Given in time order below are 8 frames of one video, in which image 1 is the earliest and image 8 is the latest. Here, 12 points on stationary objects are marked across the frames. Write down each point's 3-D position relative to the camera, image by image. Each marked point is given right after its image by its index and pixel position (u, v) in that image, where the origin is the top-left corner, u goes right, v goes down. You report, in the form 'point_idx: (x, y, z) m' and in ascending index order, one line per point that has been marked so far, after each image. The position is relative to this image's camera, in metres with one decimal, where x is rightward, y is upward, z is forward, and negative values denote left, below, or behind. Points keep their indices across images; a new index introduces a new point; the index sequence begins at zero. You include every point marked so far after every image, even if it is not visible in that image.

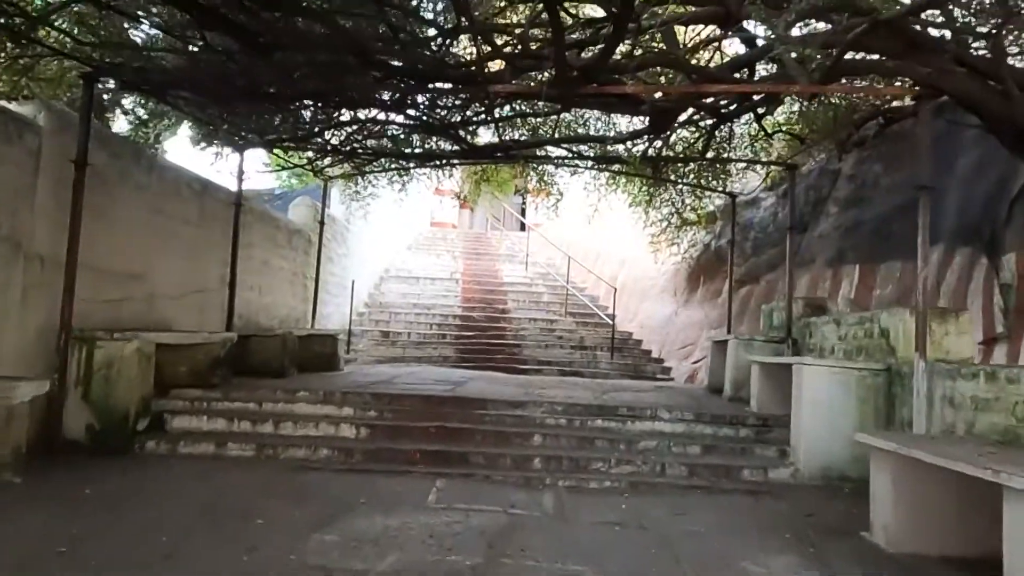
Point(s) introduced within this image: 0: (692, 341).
0: (+1.7, -0.5, +7.3) m
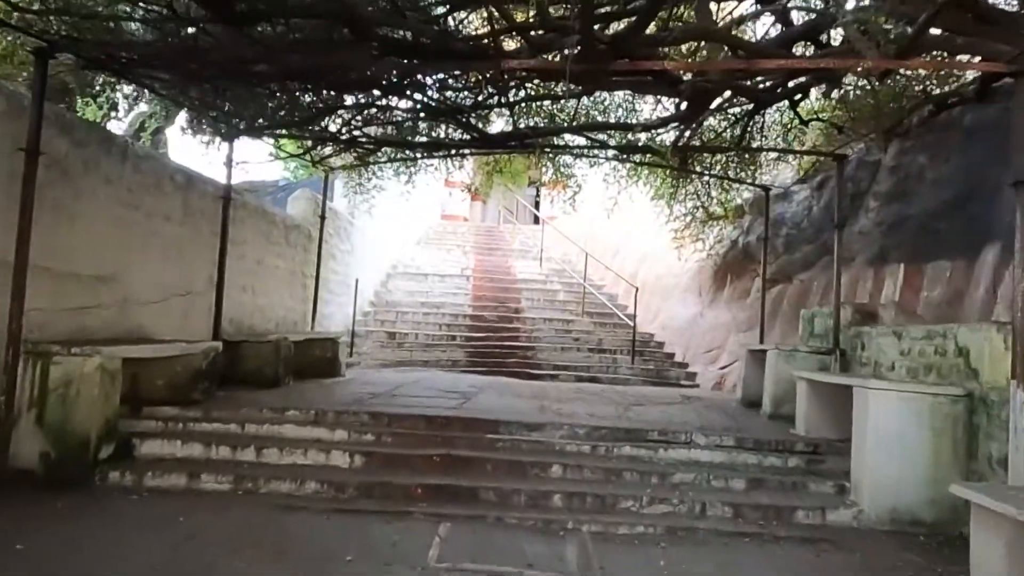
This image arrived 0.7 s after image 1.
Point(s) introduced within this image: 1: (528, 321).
0: (+1.8, -0.5, +6.8) m
1: (+0.2, -0.3, +7.6) m
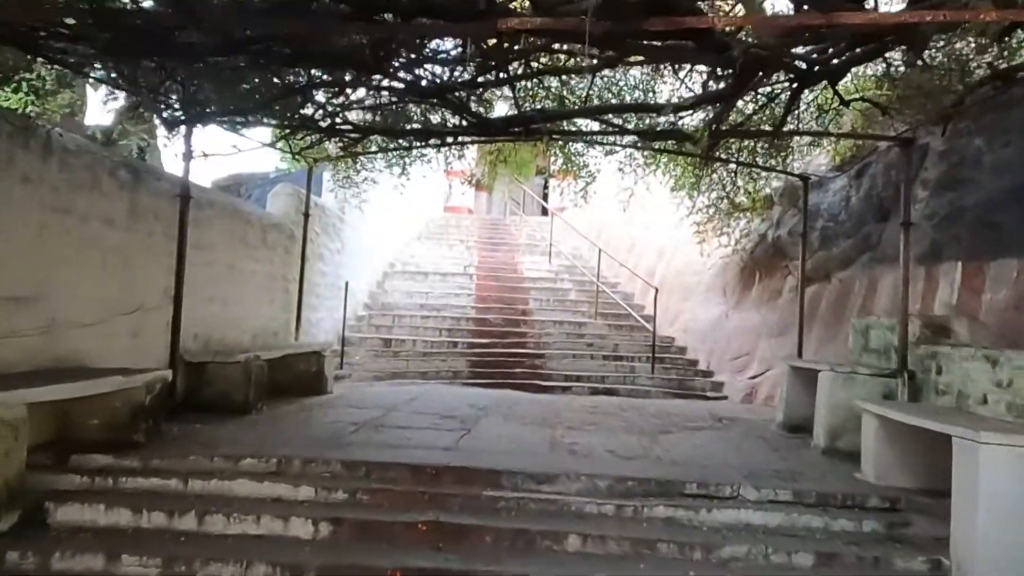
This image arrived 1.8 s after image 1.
0: (+1.9, -0.5, +6.1) m
1: (+0.2, -0.3, +6.9) m
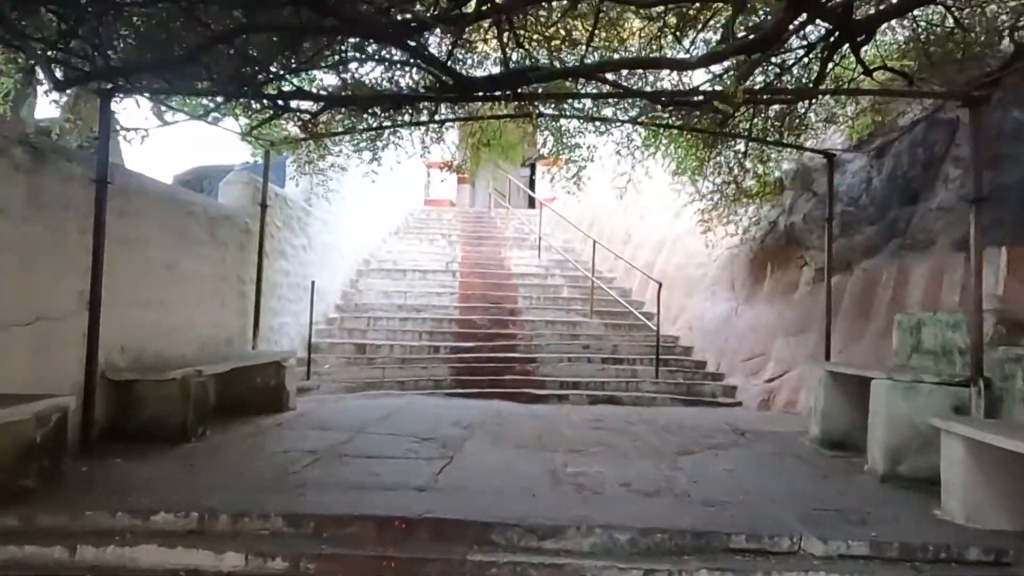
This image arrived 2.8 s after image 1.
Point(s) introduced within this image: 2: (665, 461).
0: (+1.8, -0.4, +5.5) m
1: (+0.1, -0.3, +6.3) m
2: (+0.6, -0.7, +3.1) m
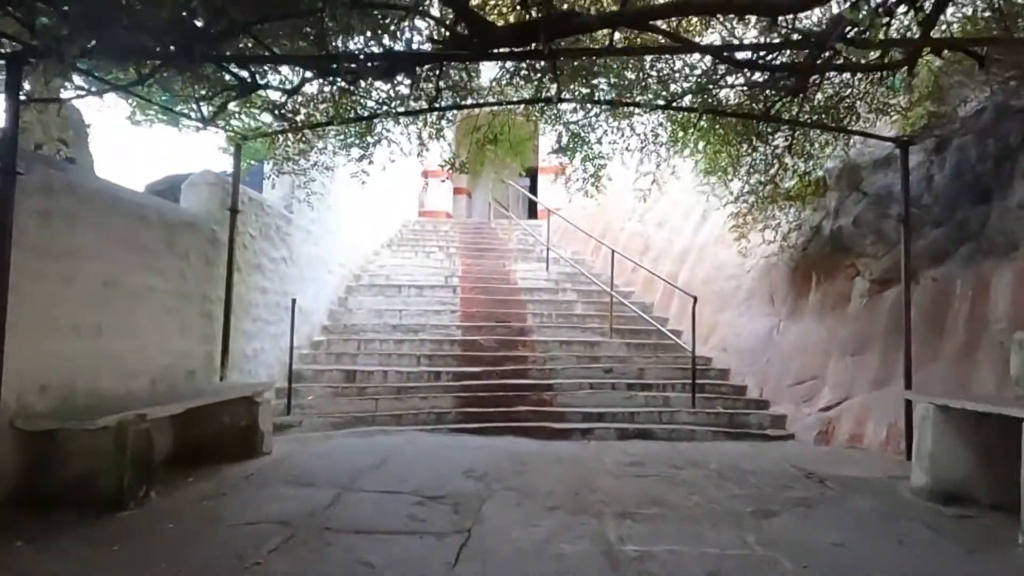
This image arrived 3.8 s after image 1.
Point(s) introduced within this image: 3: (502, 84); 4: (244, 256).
0: (+1.9, -0.5, +4.8) m
1: (+0.2, -0.4, +5.5) m
2: (+0.7, -0.8, +2.4) m
3: (-0.1, +1.1, +4.1) m
4: (-1.5, +0.2, +4.4) m
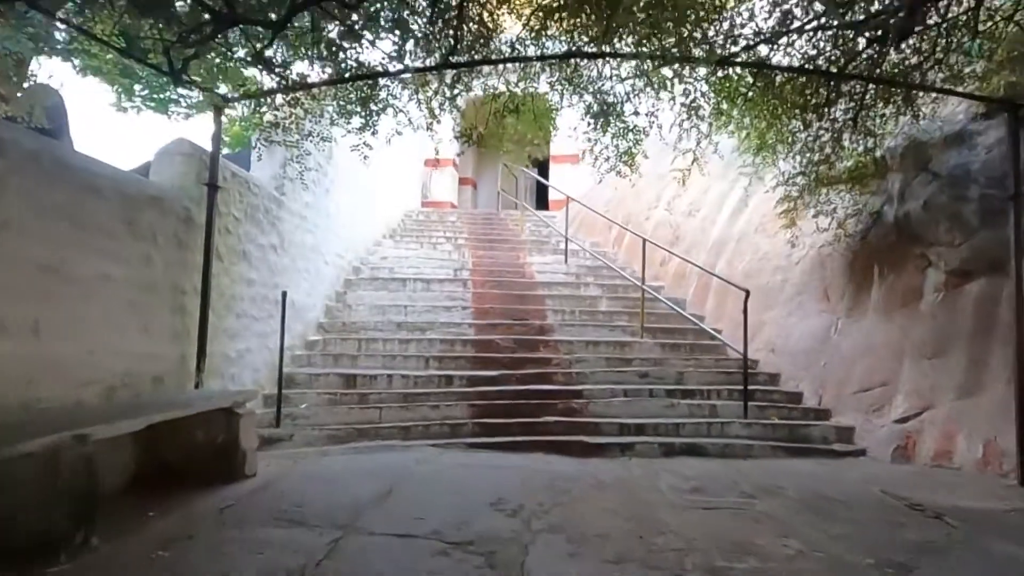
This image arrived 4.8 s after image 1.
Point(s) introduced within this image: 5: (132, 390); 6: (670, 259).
0: (+2.0, -0.5, +4.2) m
1: (+0.3, -0.4, +4.9) m
2: (+0.9, -0.7, +1.8) m
3: (+0.1, +1.1, +3.4) m
4: (-1.4, +0.2, +3.8) m
5: (-1.5, -0.4, +3.0) m
6: (+1.3, +0.2, +6.2) m
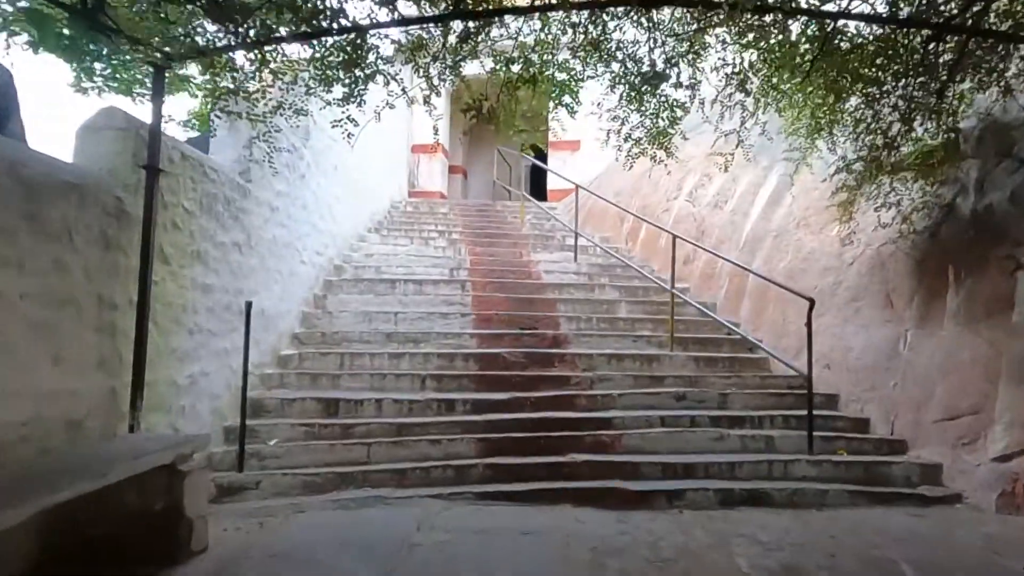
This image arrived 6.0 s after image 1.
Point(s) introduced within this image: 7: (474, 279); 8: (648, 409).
0: (+2.1, -0.5, +3.5) m
1: (+0.4, -0.4, +4.2) m
2: (+1.0, -0.8, +1.1) m
3: (+0.2, +1.1, +2.7) m
4: (-1.3, +0.2, +3.0) m
5: (-1.4, -0.4, +2.2) m
6: (+1.3, +0.2, +5.5) m
7: (-0.3, +0.1, +5.1) m
8: (+0.7, -0.6, +3.7) m
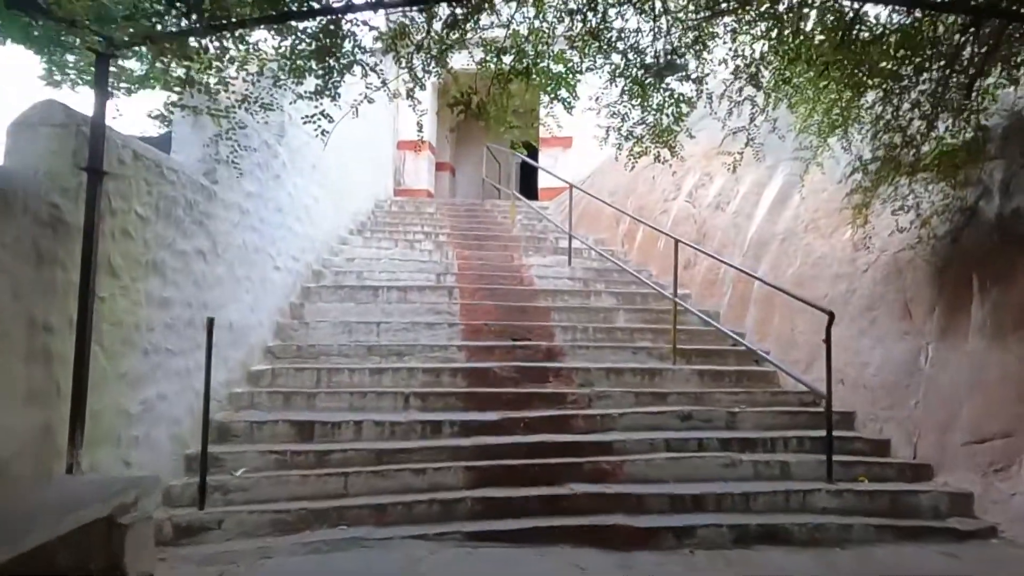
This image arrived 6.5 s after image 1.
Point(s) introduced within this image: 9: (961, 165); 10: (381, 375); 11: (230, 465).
0: (+2.0, -0.6, +3.2) m
1: (+0.3, -0.4, +3.9) m
2: (+1.0, -0.8, +0.8) m
3: (+0.1, +1.0, +2.4) m
4: (-1.3, +0.1, +2.7) m
5: (-1.4, -0.5, +1.9) m
6: (+1.2, +0.2, +5.2) m
7: (-0.3, 0.0, +4.8) m
8: (+0.6, -0.6, +3.4) m
9: (+2.0, +0.5, +3.4) m
10: (-0.6, -0.4, +3.8) m
11: (-1.1, -0.7, +3.0) m
